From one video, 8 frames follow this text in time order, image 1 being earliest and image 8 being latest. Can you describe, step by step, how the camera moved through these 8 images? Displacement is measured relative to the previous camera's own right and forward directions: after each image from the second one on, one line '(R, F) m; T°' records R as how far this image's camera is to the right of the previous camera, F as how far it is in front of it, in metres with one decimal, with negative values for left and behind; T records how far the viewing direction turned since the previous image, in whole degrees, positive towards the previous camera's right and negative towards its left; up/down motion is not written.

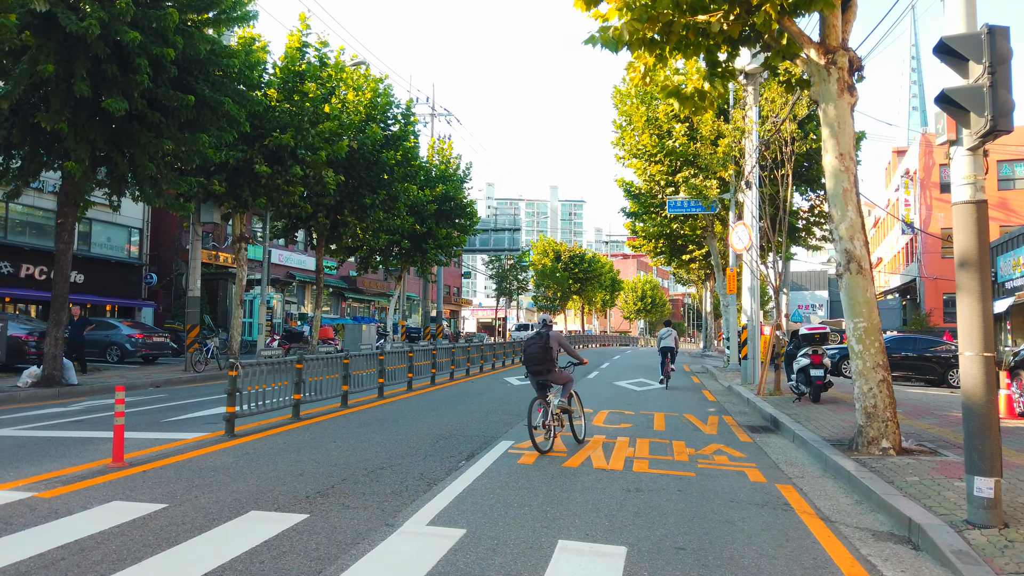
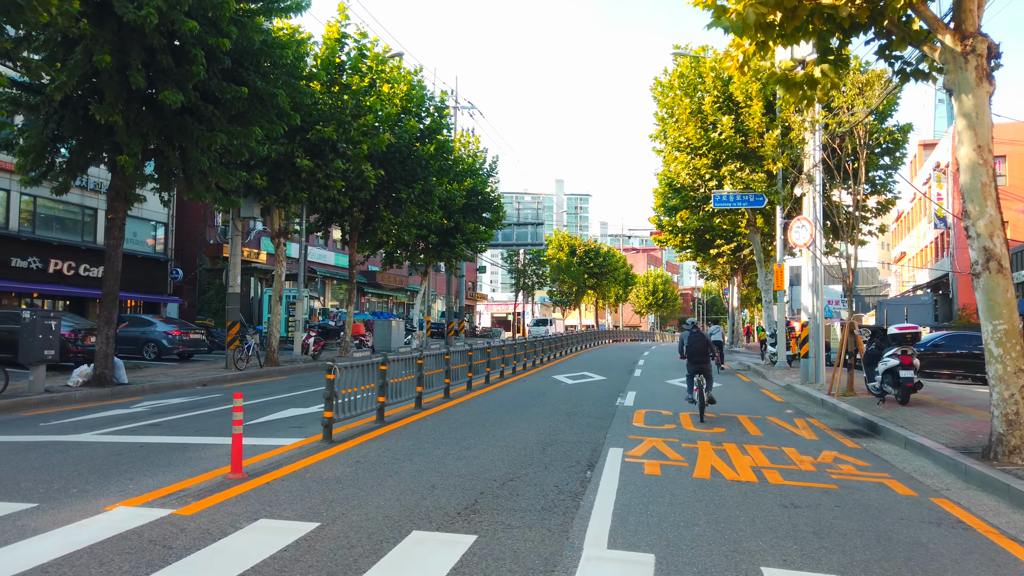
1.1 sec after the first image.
(-1.2, +0.4) m; 0°
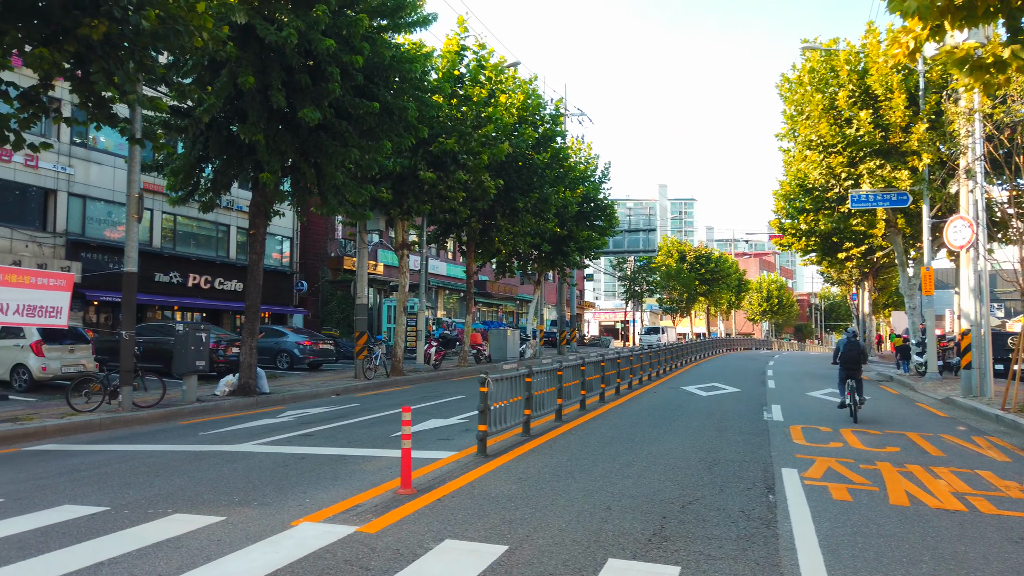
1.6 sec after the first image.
(-0.6, +0.3) m; -8°
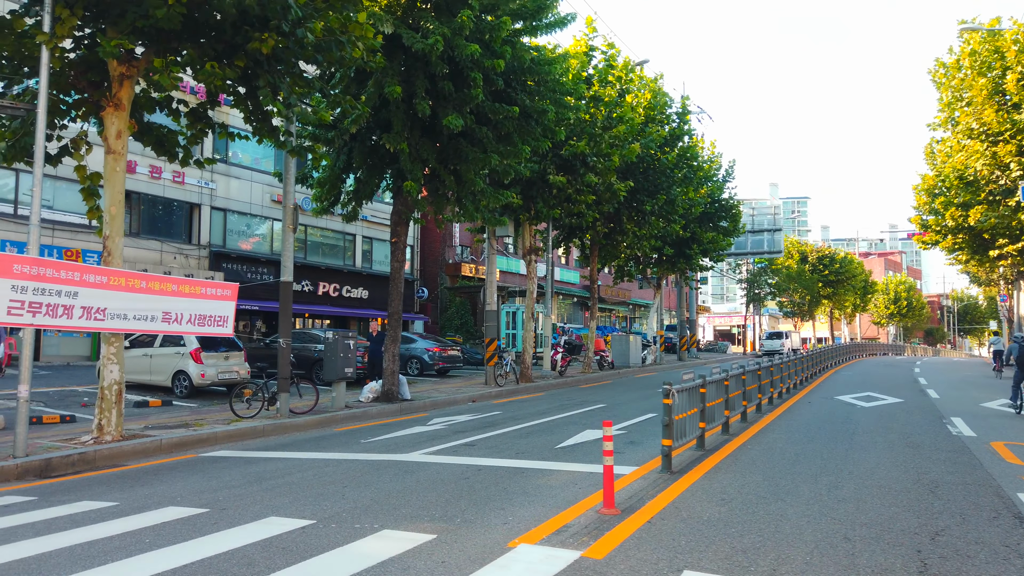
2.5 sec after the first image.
(-0.9, +0.3) m; -8°
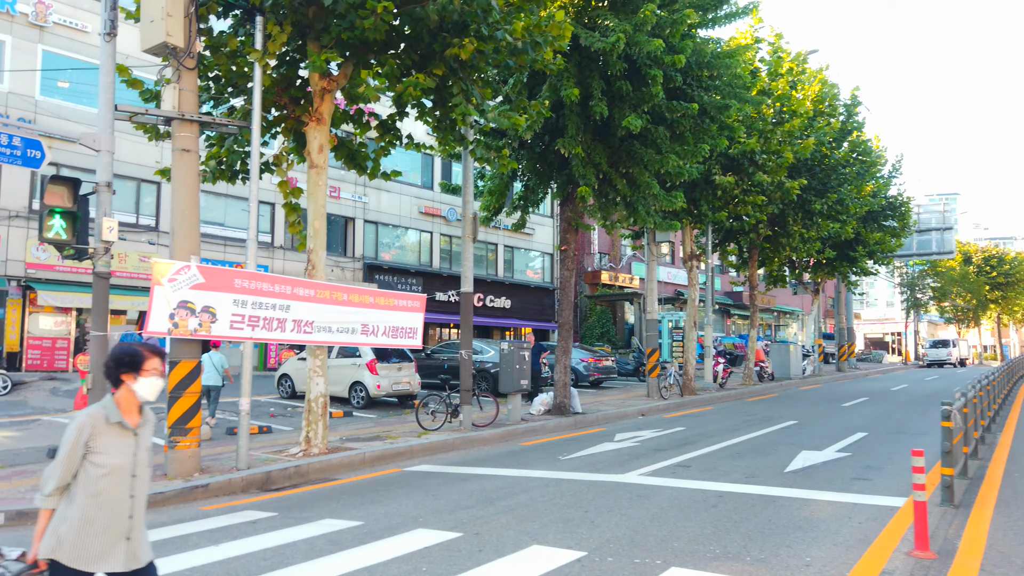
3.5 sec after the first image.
(-1.2, +0.5) m; -9°
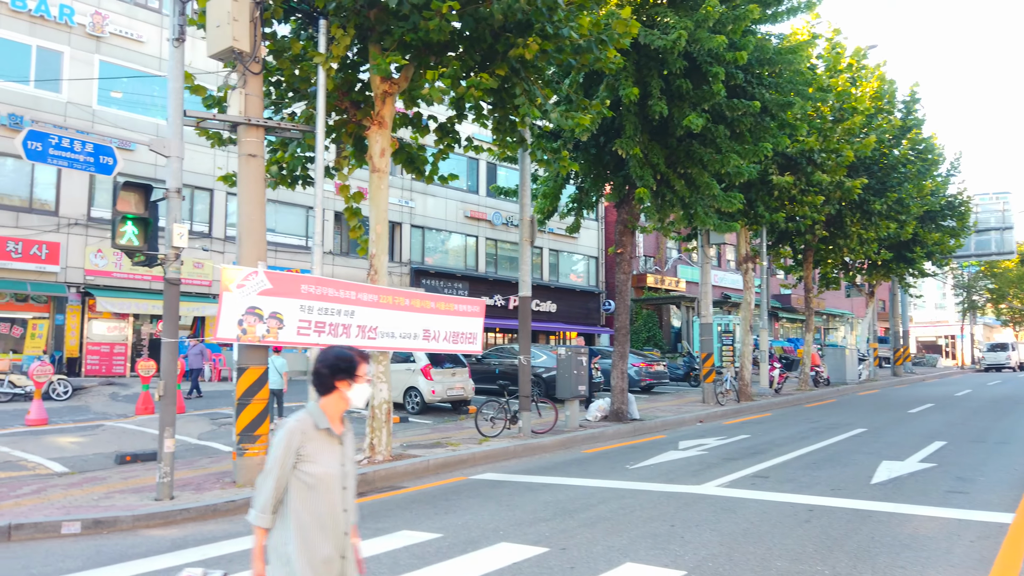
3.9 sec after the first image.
(-0.4, +0.2) m; -3°
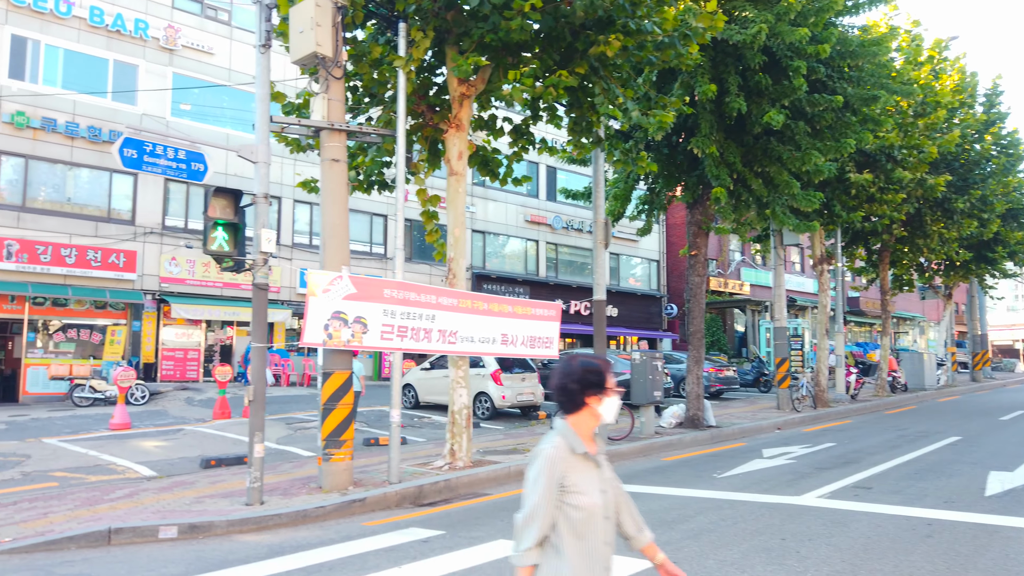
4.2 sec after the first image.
(-0.4, +0.2) m; -4°
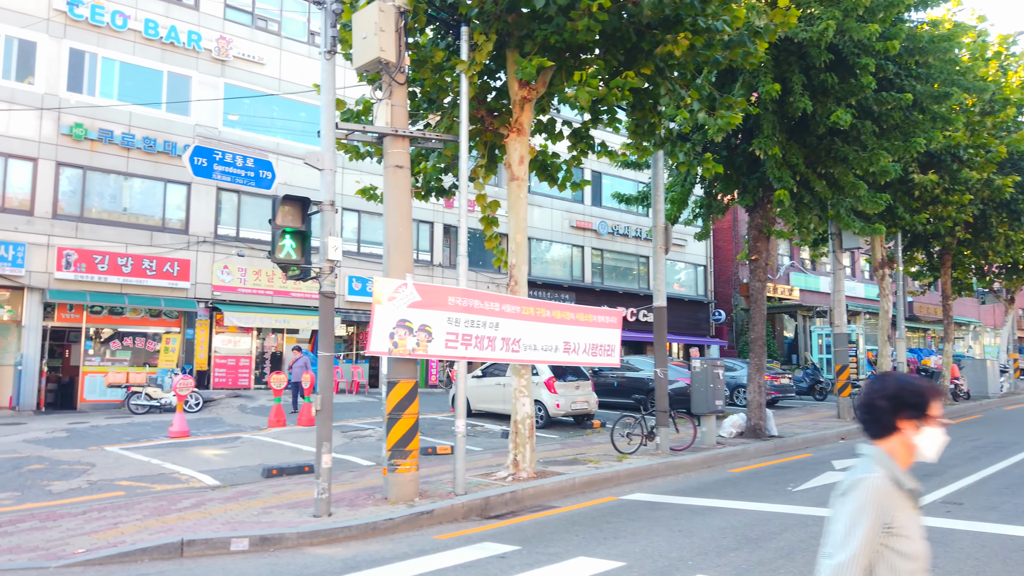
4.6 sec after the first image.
(-0.4, +0.2) m; -3°
